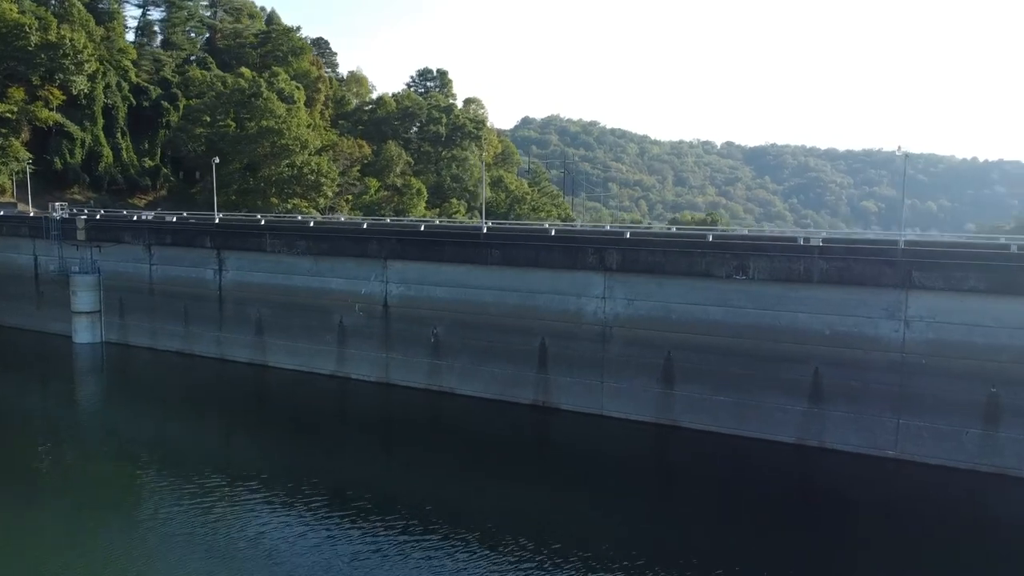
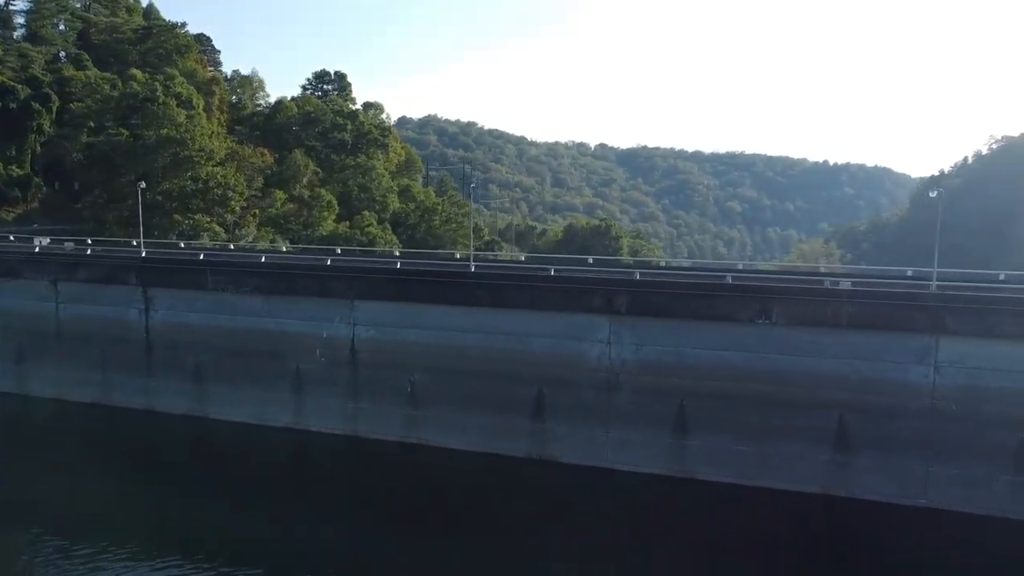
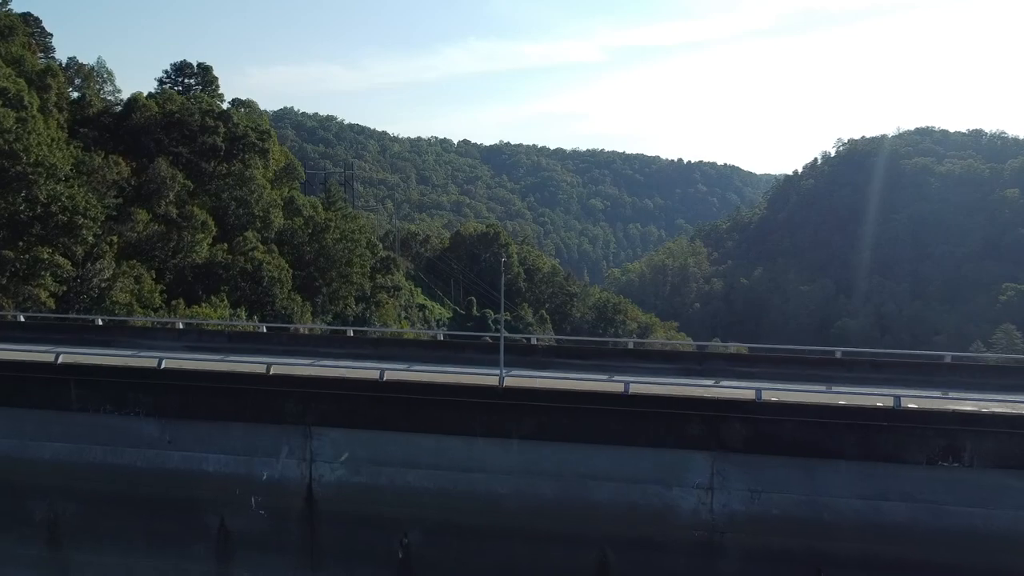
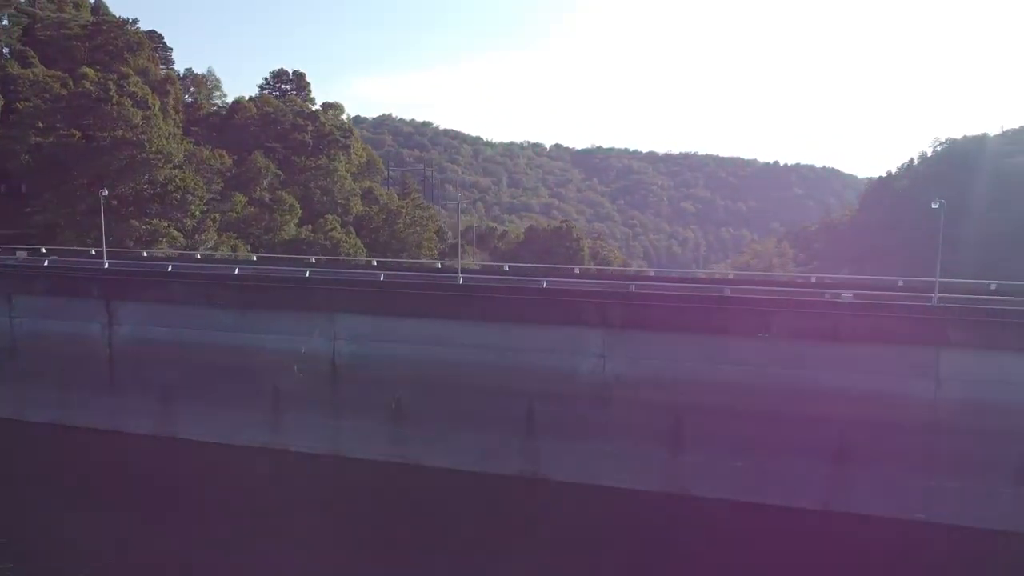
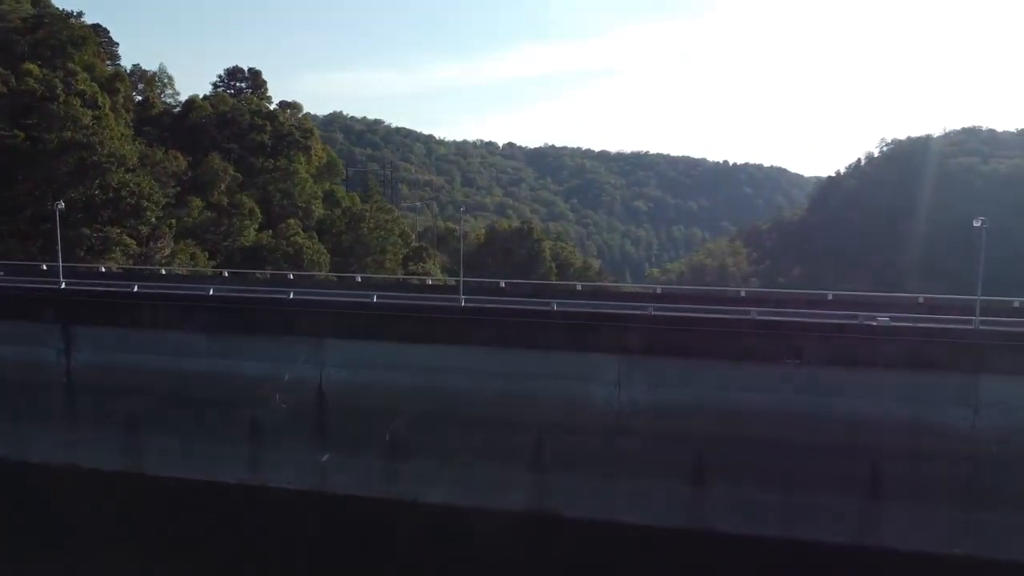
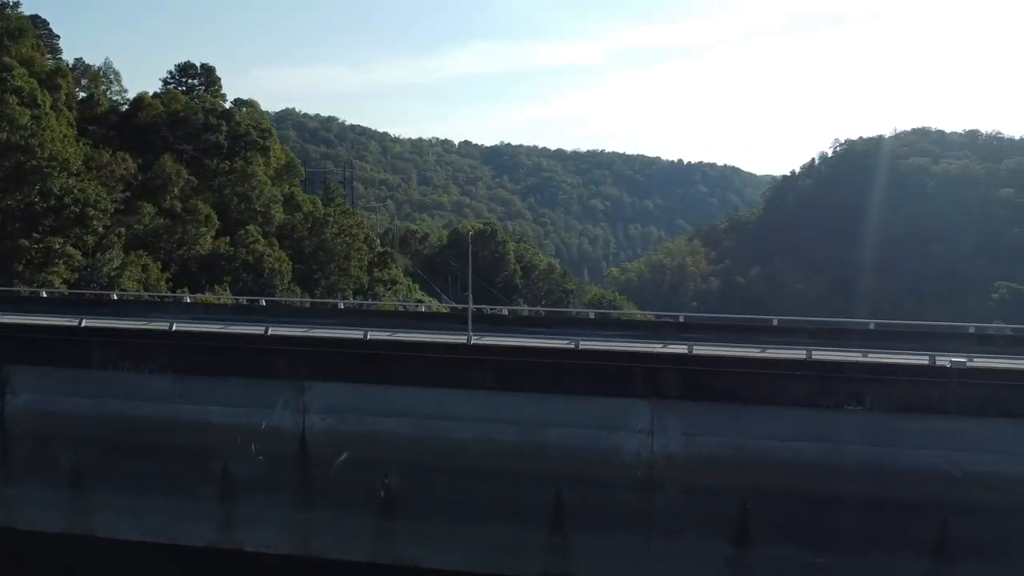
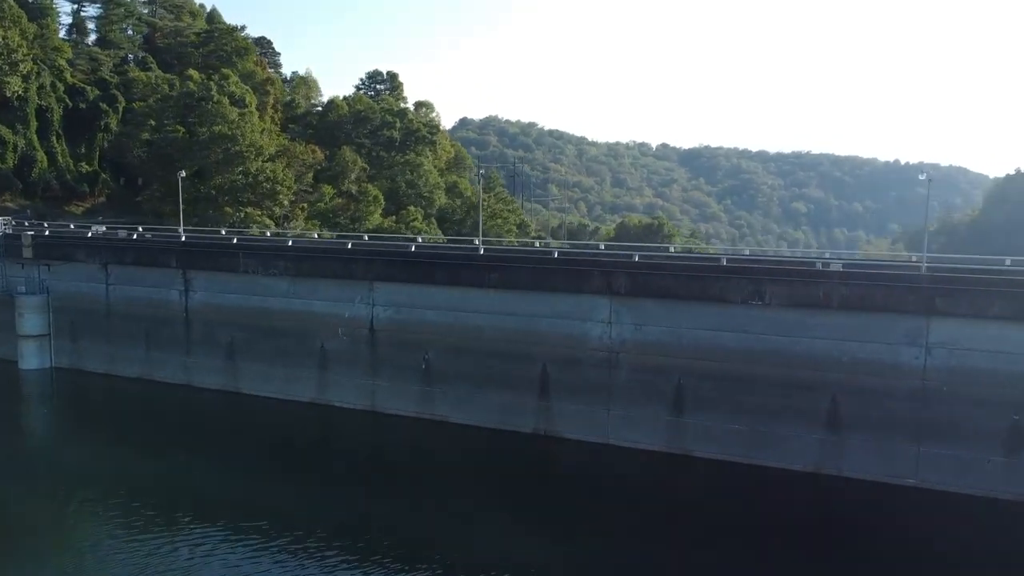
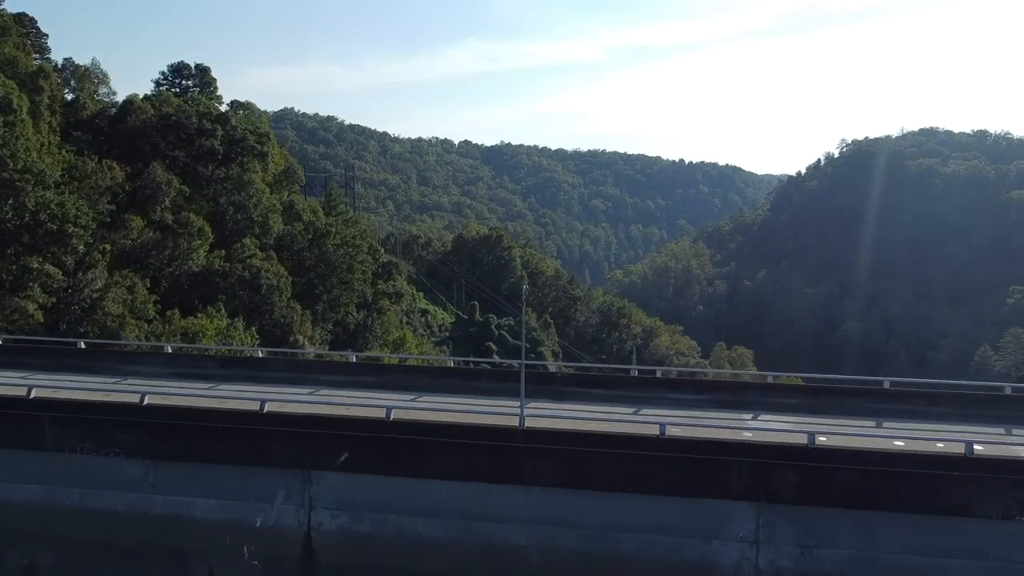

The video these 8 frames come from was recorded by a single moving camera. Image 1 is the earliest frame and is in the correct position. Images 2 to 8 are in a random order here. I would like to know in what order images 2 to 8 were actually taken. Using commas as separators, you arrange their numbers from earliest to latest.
7, 2, 4, 5, 6, 3, 8
